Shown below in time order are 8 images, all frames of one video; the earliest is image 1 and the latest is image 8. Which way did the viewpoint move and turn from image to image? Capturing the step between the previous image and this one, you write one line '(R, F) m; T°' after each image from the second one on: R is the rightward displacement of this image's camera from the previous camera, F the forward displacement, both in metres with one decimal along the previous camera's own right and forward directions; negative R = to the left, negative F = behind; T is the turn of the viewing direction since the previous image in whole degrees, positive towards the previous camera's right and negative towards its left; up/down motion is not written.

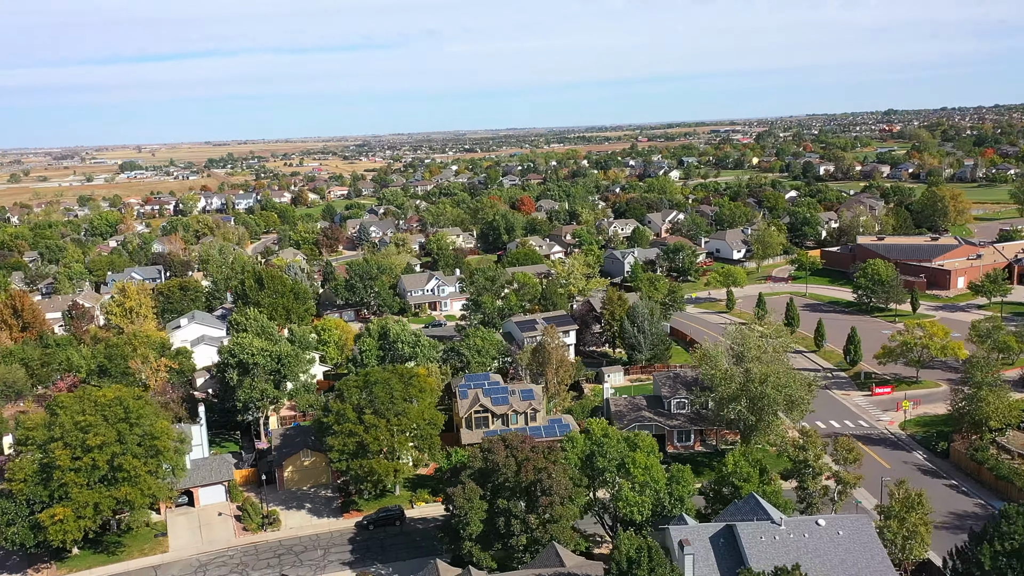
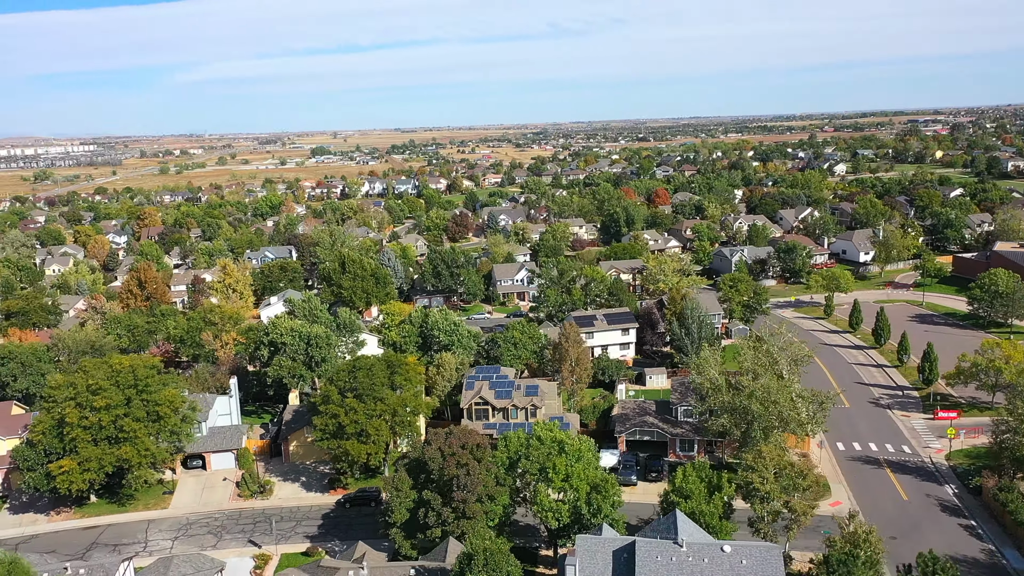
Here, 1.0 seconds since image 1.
(+6.2, +0.5) m; -12°
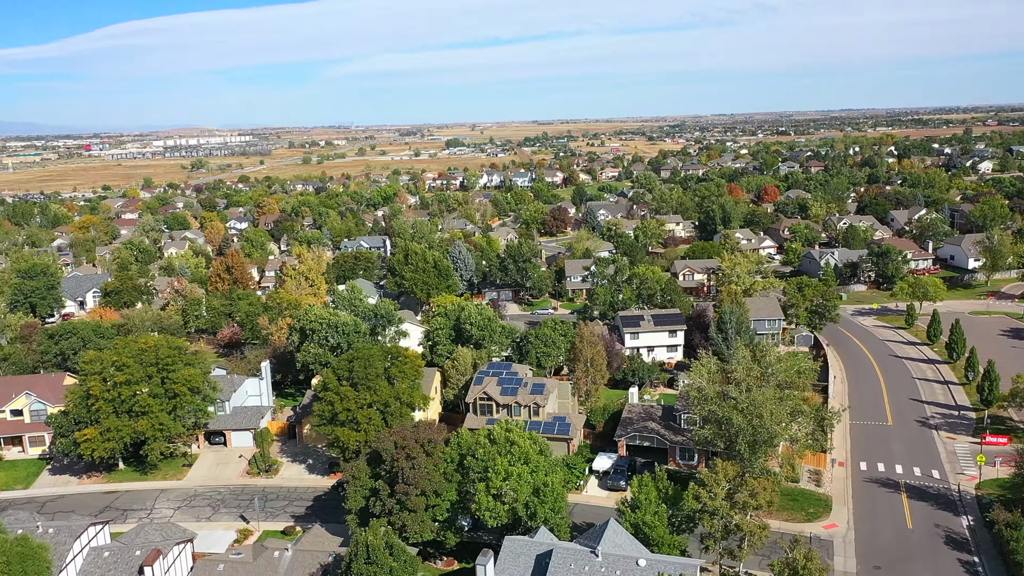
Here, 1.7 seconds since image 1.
(+4.7, +0.2) m; -9°
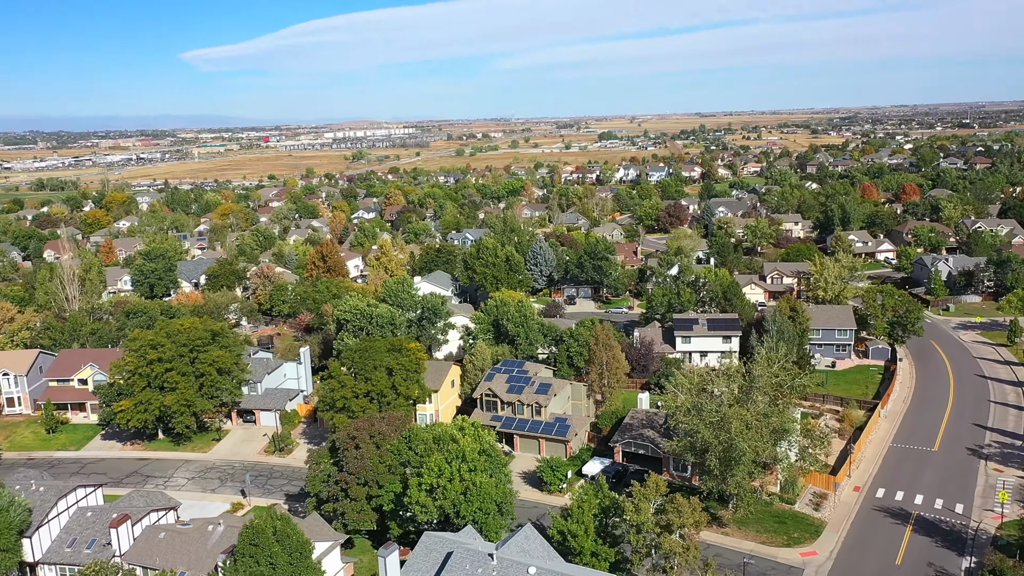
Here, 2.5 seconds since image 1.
(+5.5, +0.4) m; -11°
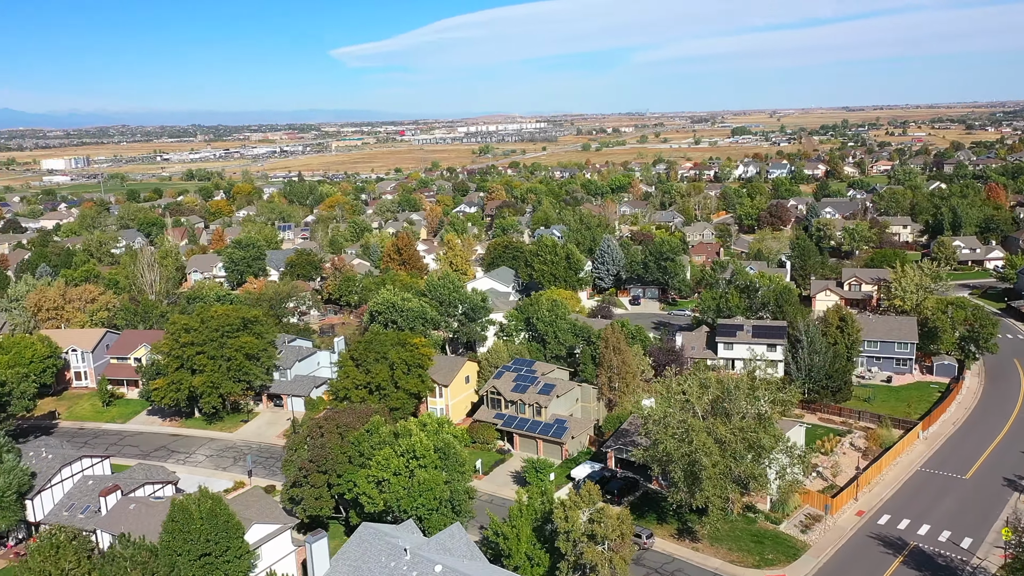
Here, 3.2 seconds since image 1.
(+4.7, +0.3) m; -9°
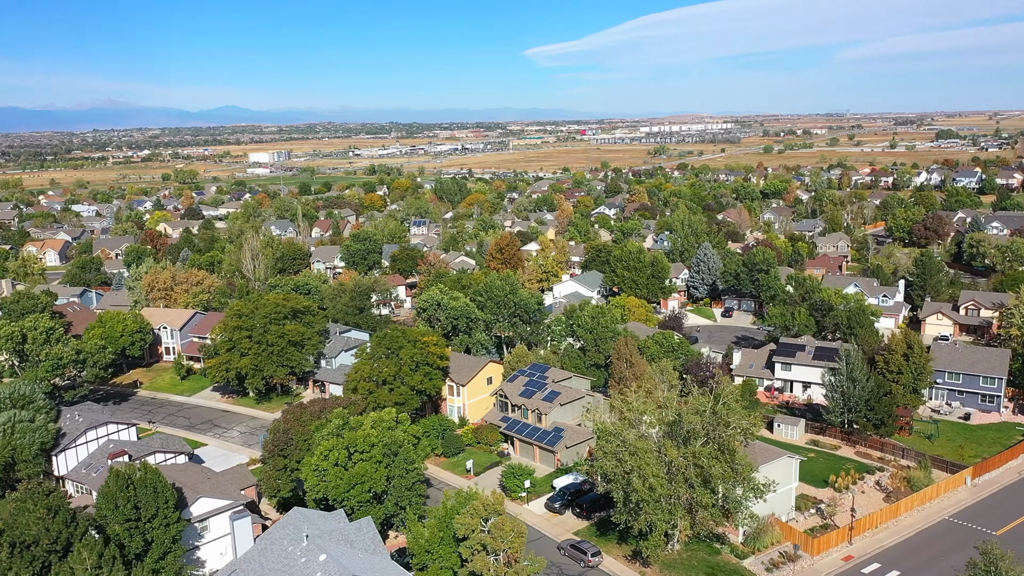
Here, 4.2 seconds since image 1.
(+6.4, +0.5) m; -13°
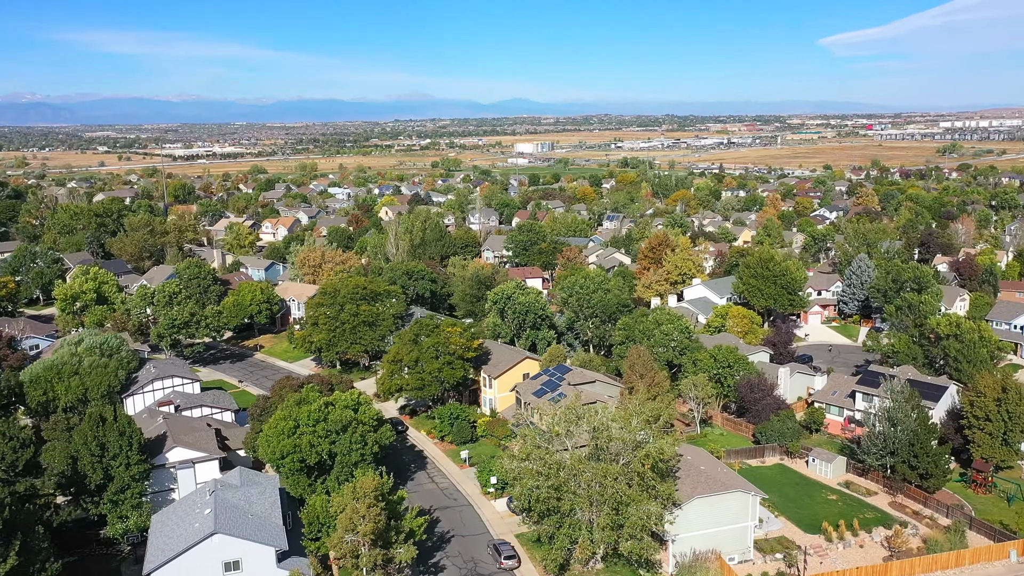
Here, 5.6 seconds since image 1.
(+9.3, +1.3) m; -19°
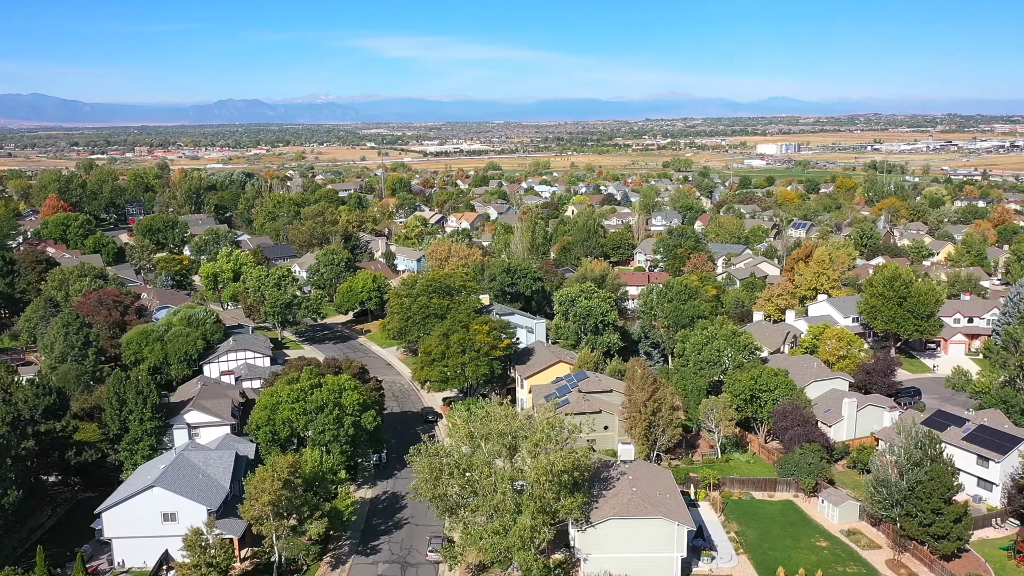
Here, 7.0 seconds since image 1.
(+8.5, +1.1) m; -17°
